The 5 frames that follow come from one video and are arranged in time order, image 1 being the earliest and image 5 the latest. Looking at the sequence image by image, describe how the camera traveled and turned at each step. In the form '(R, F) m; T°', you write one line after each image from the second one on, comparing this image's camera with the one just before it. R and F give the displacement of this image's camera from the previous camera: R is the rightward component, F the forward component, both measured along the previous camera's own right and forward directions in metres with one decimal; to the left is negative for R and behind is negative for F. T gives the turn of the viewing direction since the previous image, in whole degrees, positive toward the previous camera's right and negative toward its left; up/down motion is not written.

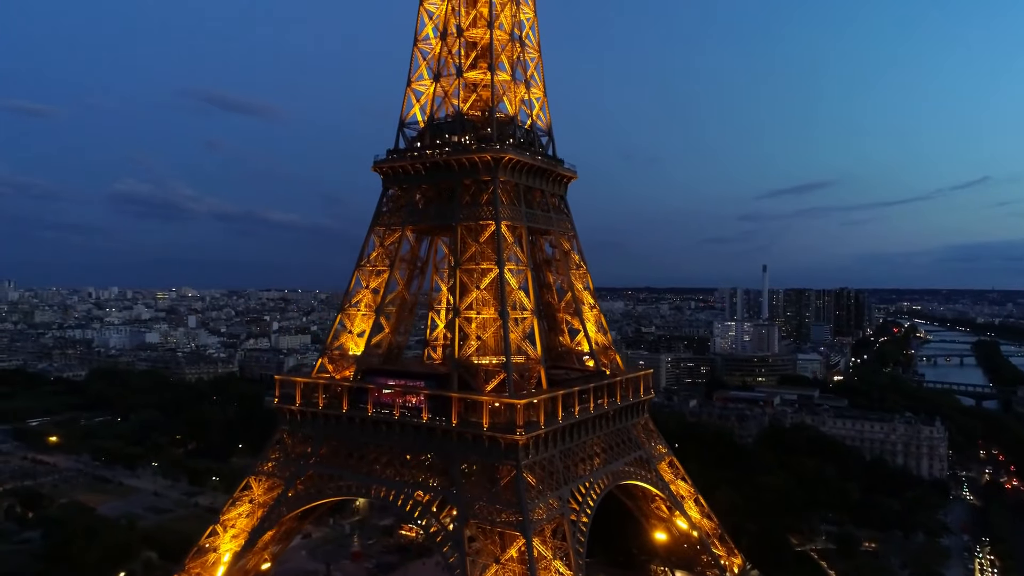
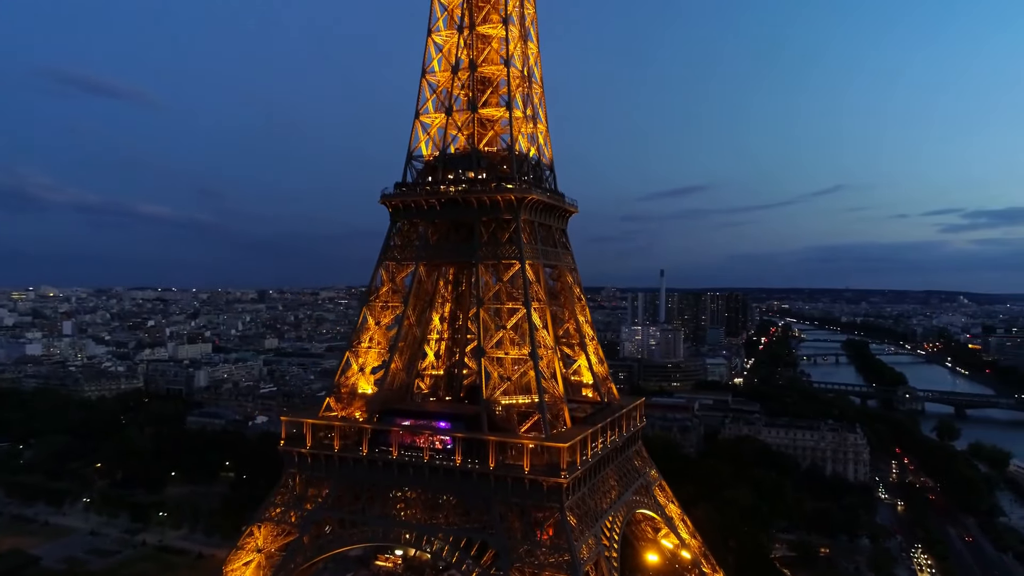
(-2.5, +0.1) m; +9°
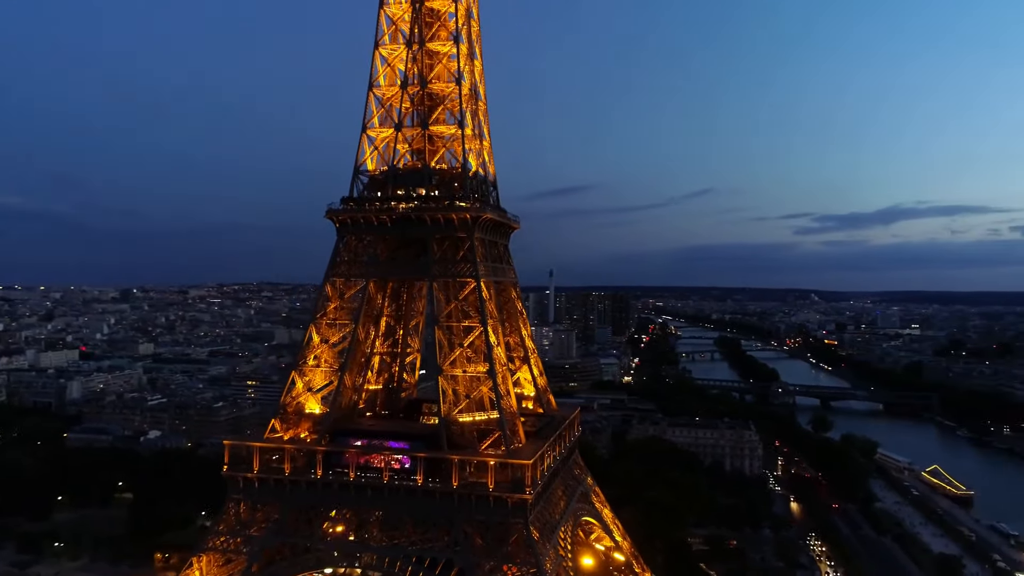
(-1.4, -0.1) m; +9°
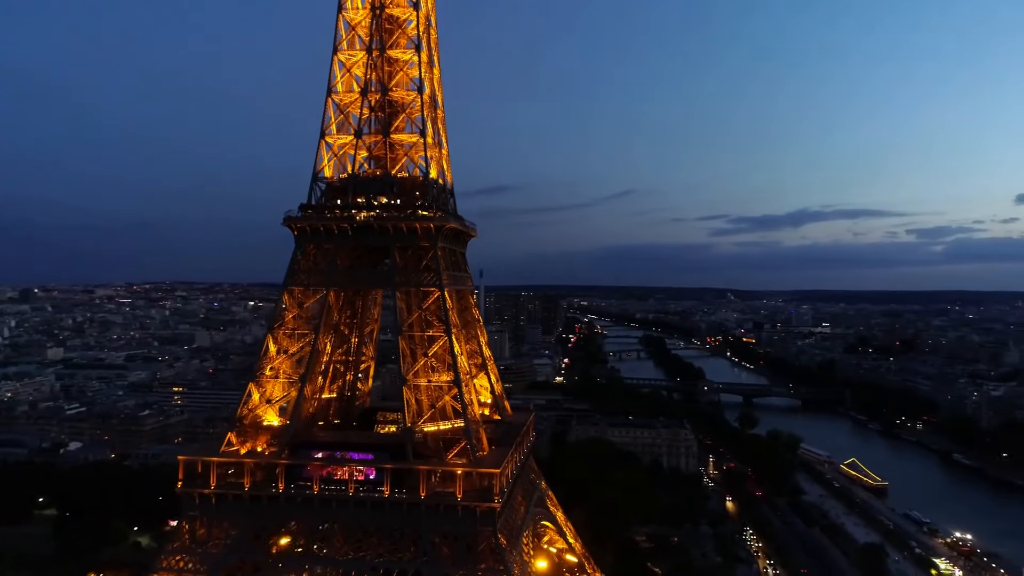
(-0.7, -0.1) m; +6°
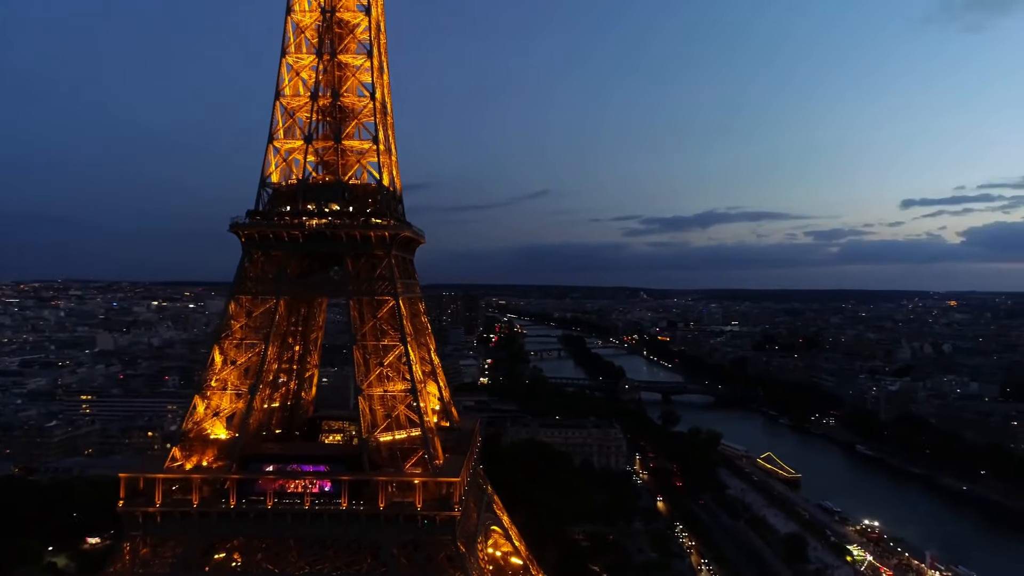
(-0.7, -0.1) m; +7°
